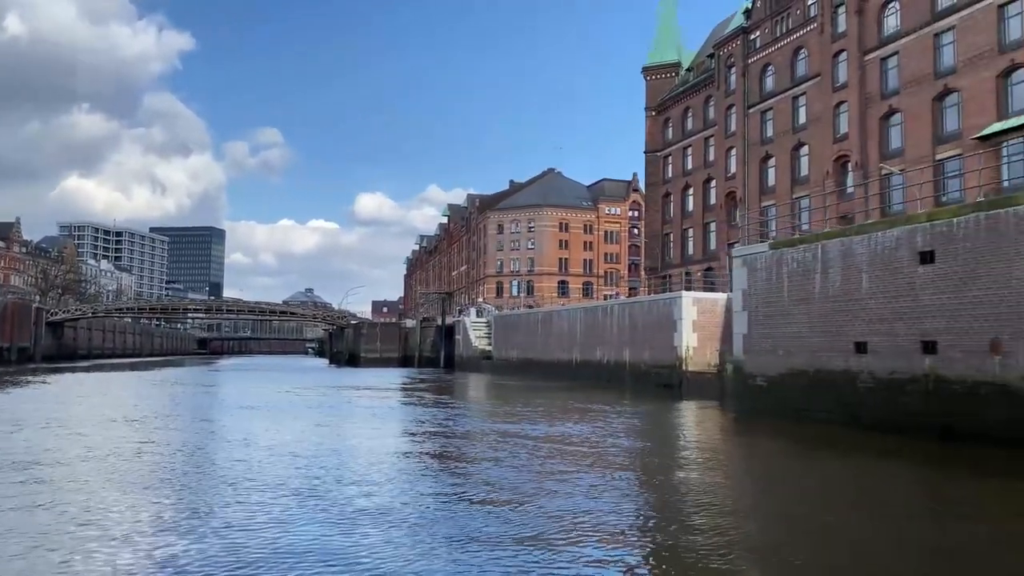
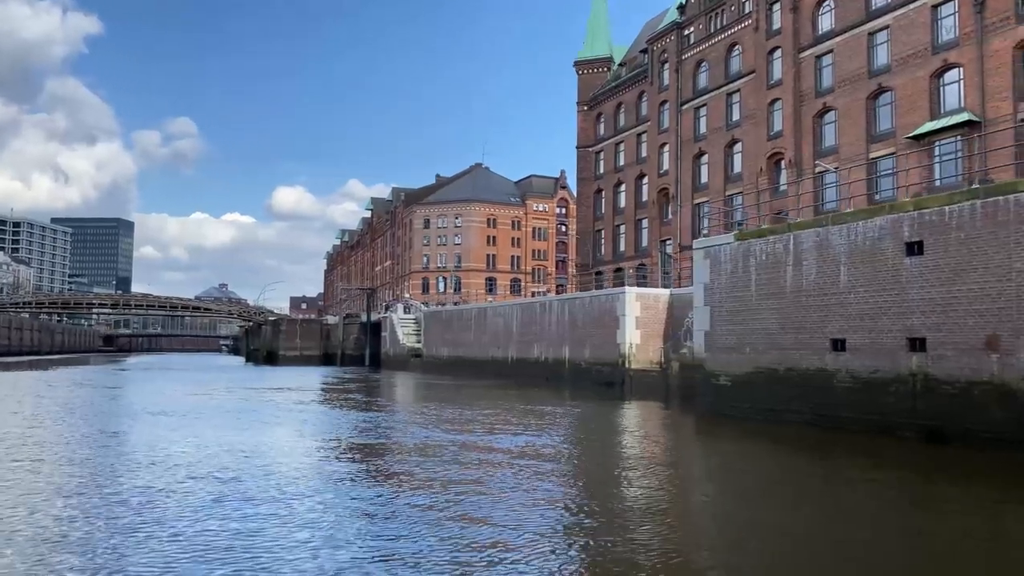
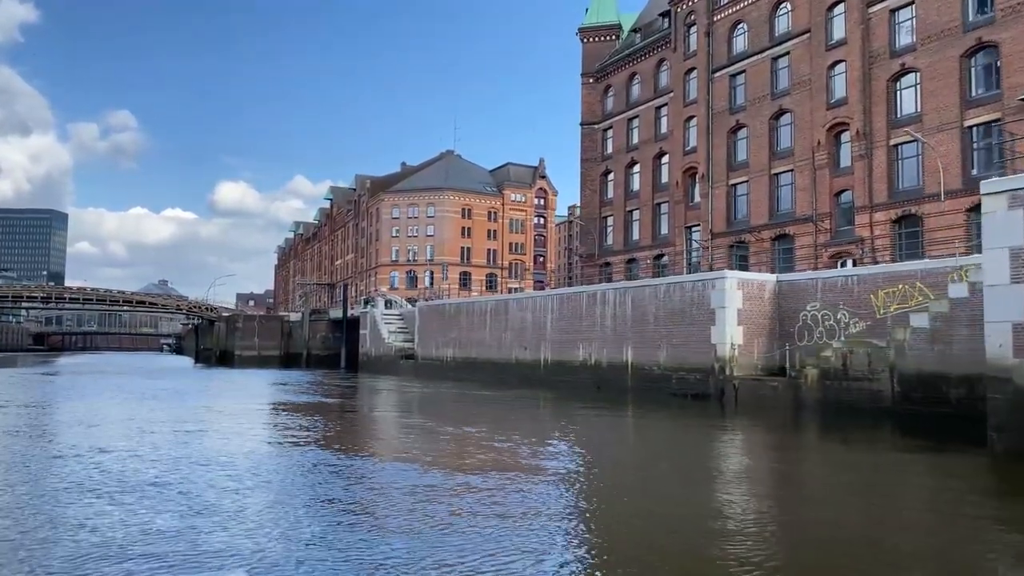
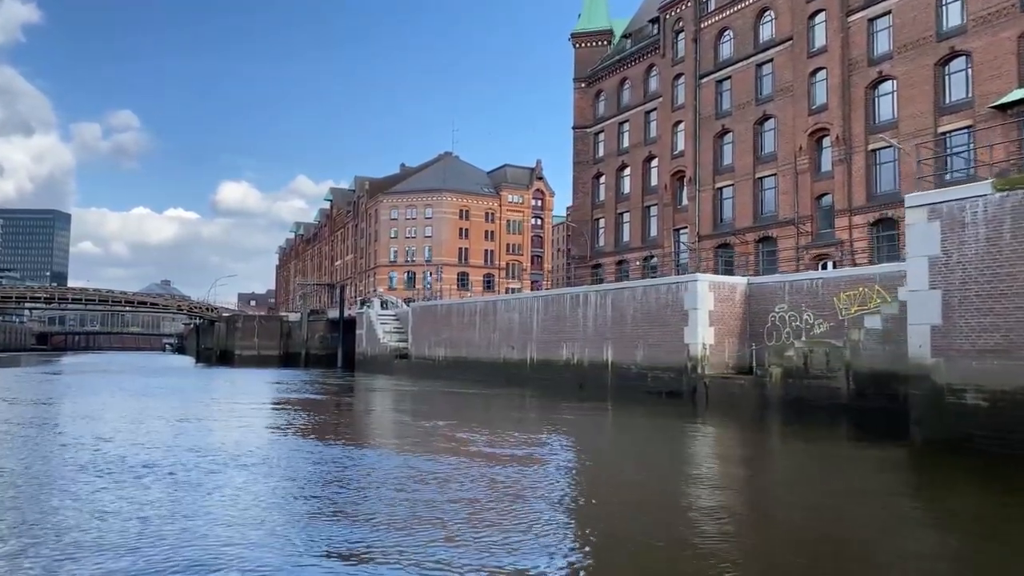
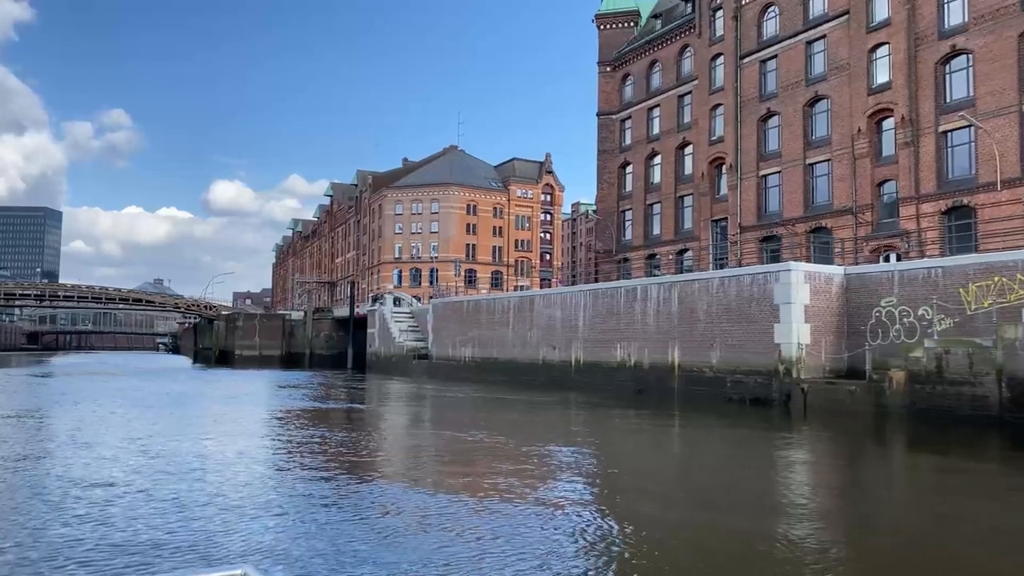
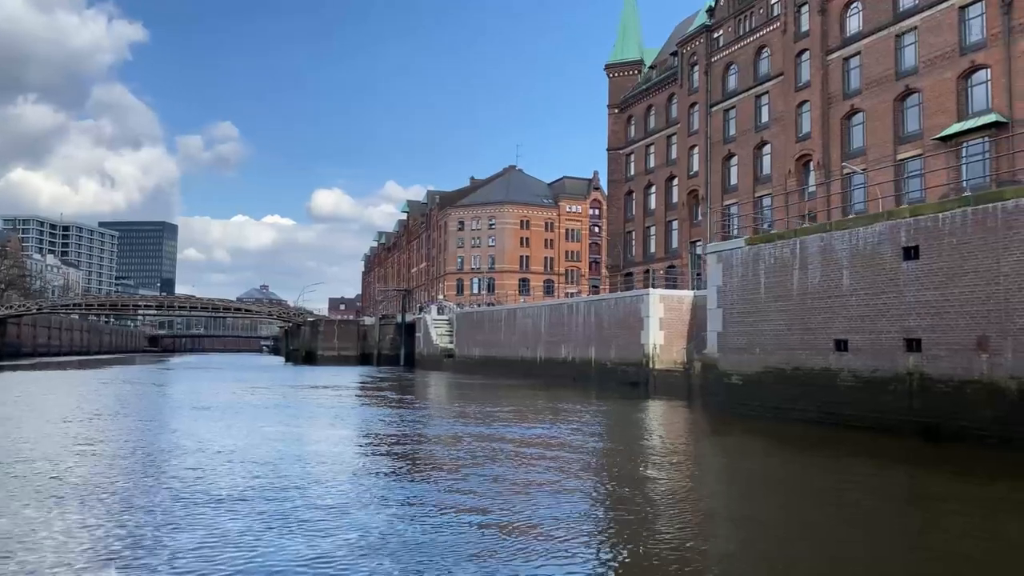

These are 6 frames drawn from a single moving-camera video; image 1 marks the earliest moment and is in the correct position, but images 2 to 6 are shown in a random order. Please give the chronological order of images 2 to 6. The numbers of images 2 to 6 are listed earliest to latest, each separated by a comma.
6, 2, 4, 3, 5
